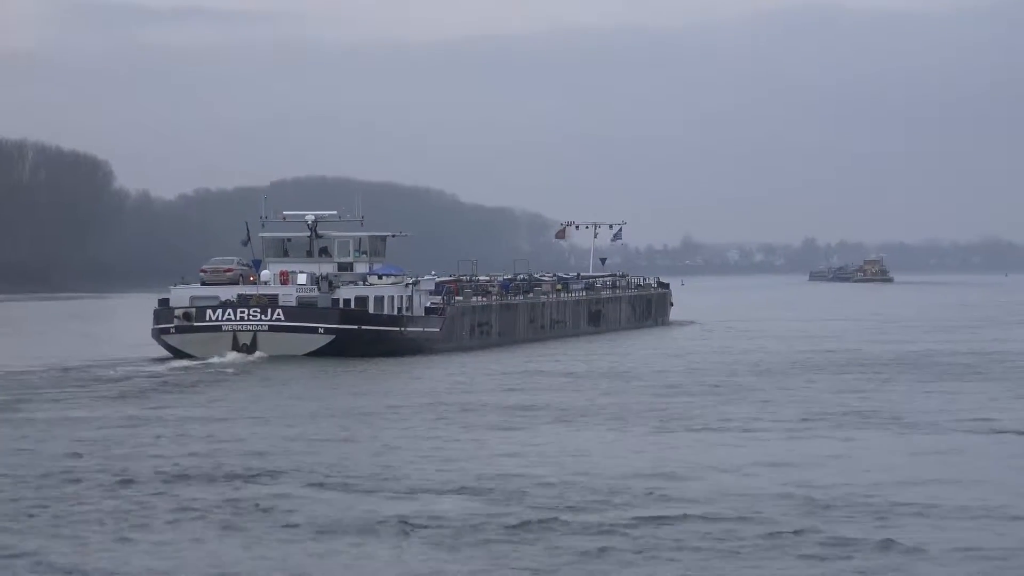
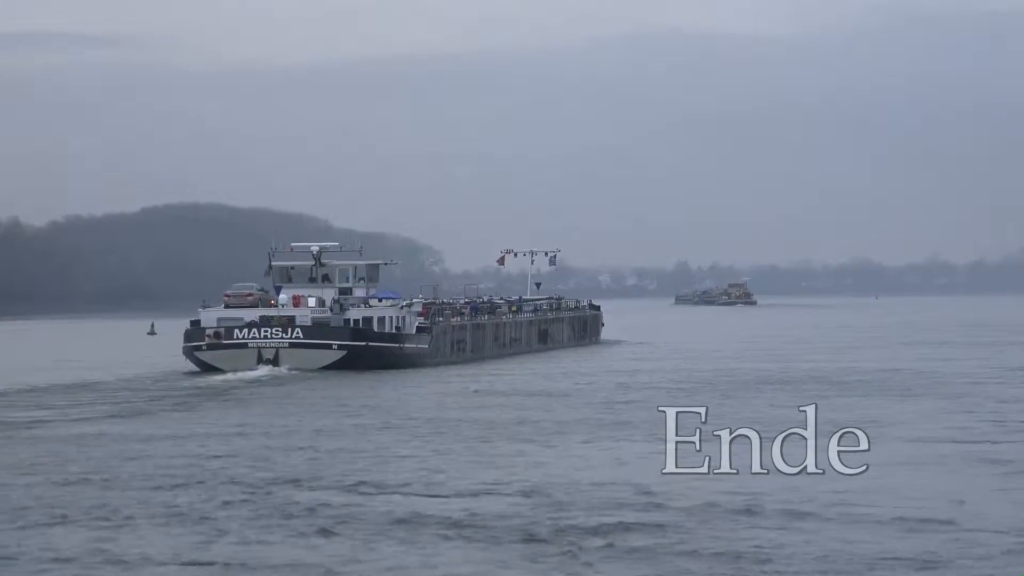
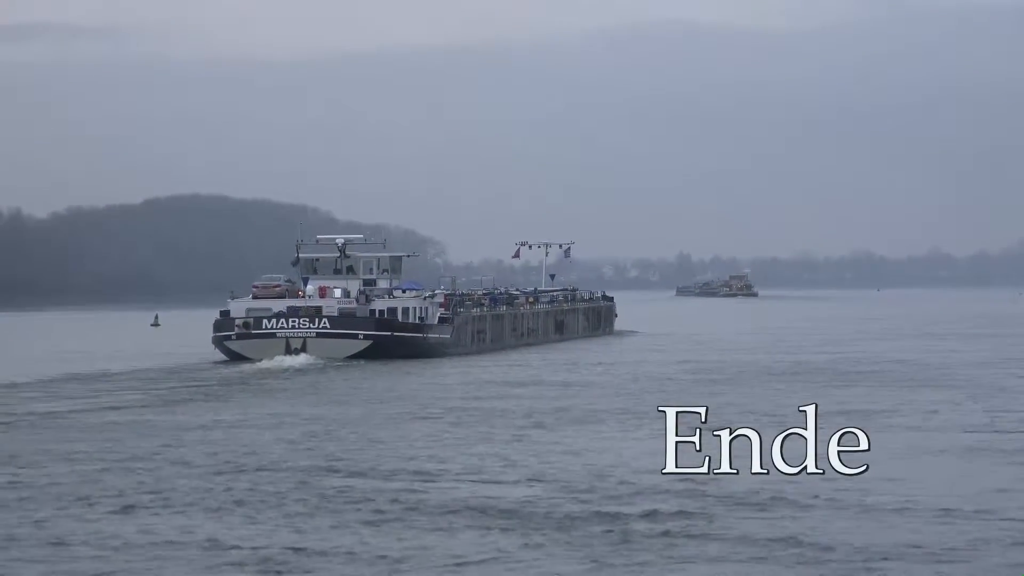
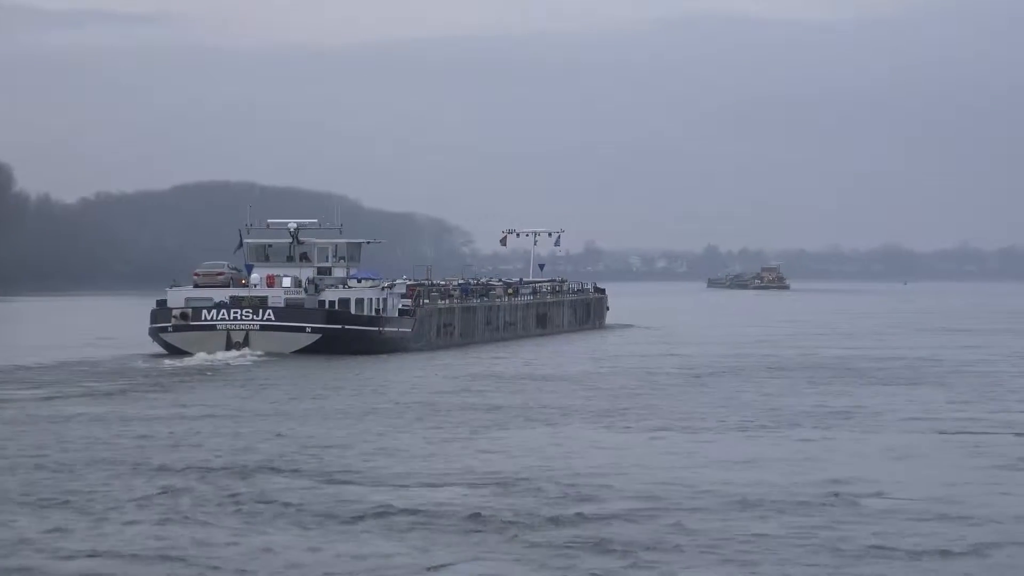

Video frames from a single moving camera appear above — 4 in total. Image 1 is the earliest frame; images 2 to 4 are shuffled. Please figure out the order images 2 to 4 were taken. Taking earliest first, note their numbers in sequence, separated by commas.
4, 2, 3
